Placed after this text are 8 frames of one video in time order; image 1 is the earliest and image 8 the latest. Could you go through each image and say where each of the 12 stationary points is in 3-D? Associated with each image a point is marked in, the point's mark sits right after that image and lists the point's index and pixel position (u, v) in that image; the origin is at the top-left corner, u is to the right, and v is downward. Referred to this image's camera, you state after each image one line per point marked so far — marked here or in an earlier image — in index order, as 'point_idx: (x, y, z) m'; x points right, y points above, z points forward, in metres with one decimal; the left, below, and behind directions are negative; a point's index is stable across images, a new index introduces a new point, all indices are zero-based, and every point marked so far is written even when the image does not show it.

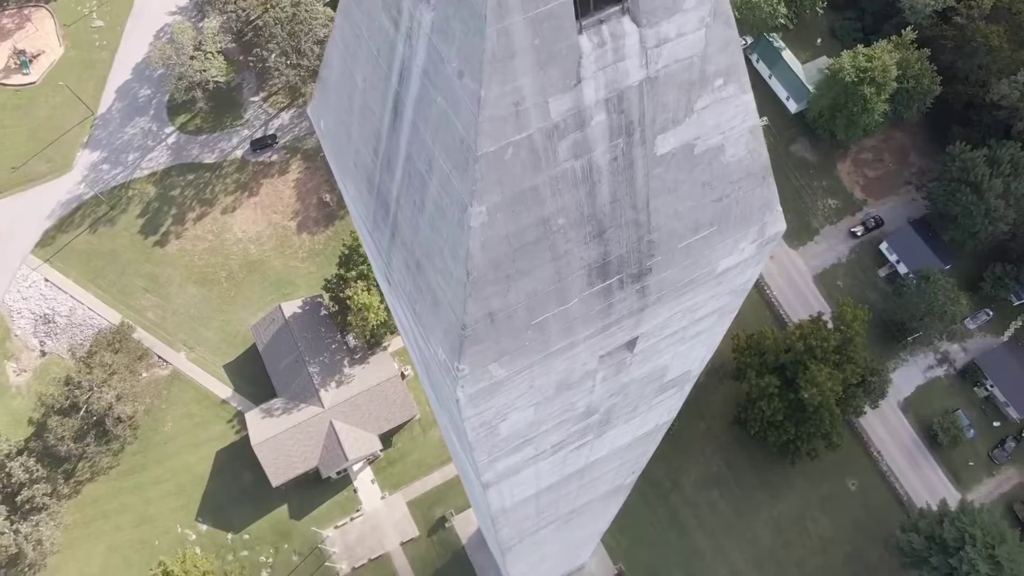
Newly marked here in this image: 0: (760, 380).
0: (+6.2, -2.3, +19.7) m
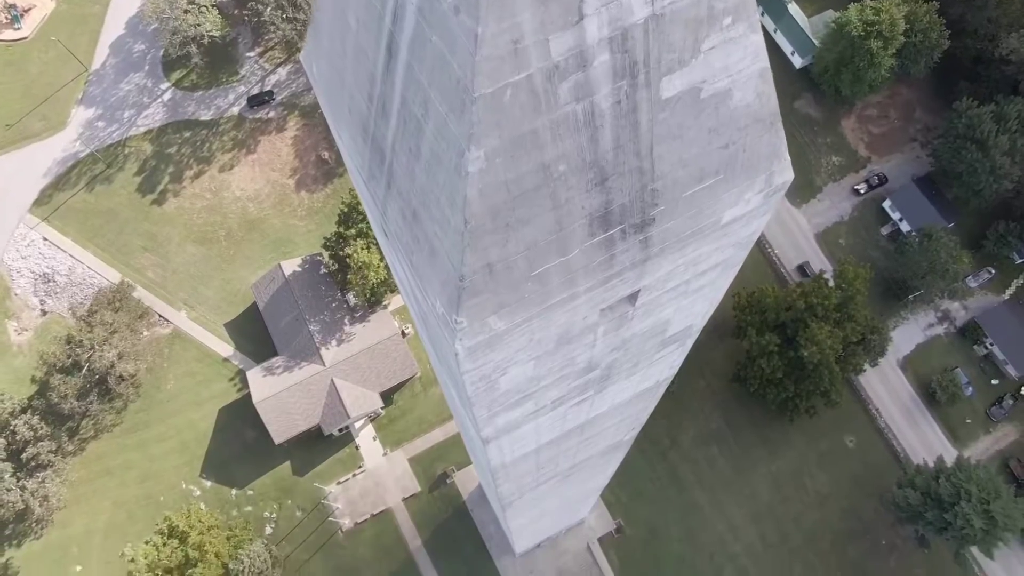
0: (+6.2, -1.2, +19.7) m
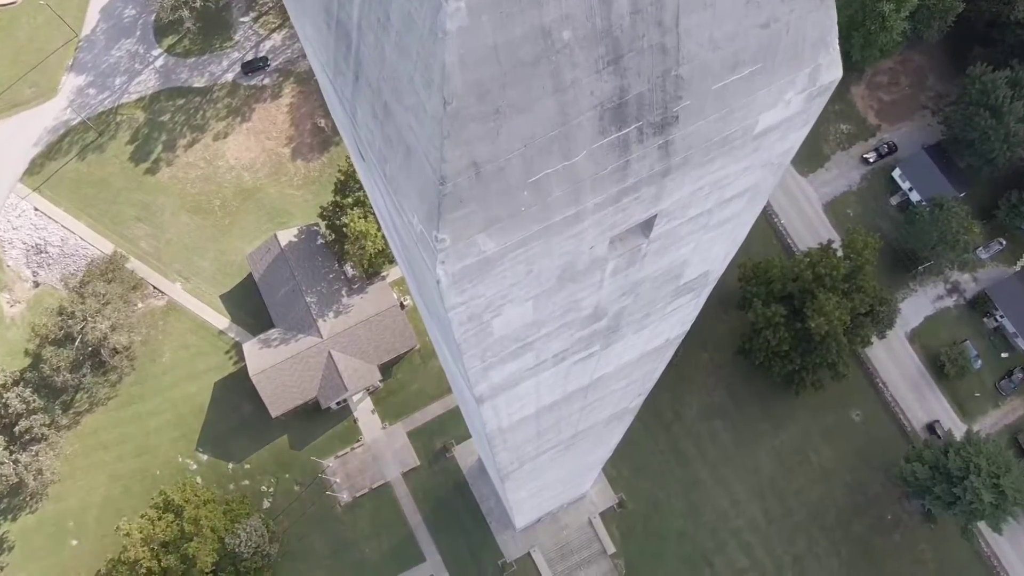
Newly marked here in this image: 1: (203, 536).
0: (+6.2, -0.5, +19.3) m
1: (-7.3, -5.9, +18.6) m
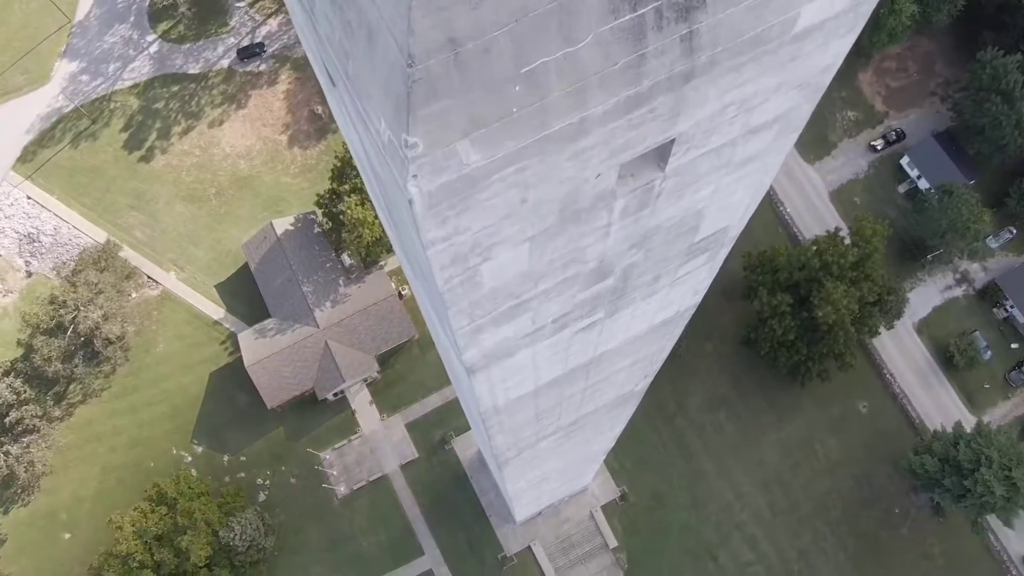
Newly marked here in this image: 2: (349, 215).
0: (+6.2, -0.2, +18.9) m
1: (-7.3, -5.6, +18.2) m
2: (-4.1, +1.9, +20.0) m
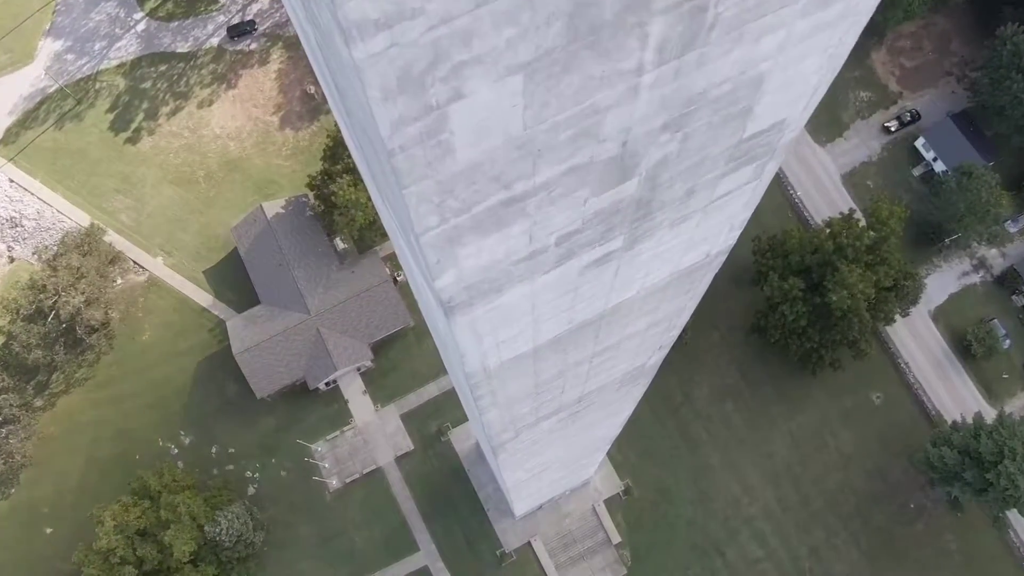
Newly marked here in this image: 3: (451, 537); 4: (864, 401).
0: (+6.2, +0.1, +18.0) m
1: (-7.3, -5.2, +17.4) m
2: (-4.2, +2.3, +19.1) m
3: (-1.5, -6.1, +19.2) m
4: (+8.9, -2.8, +19.8) m
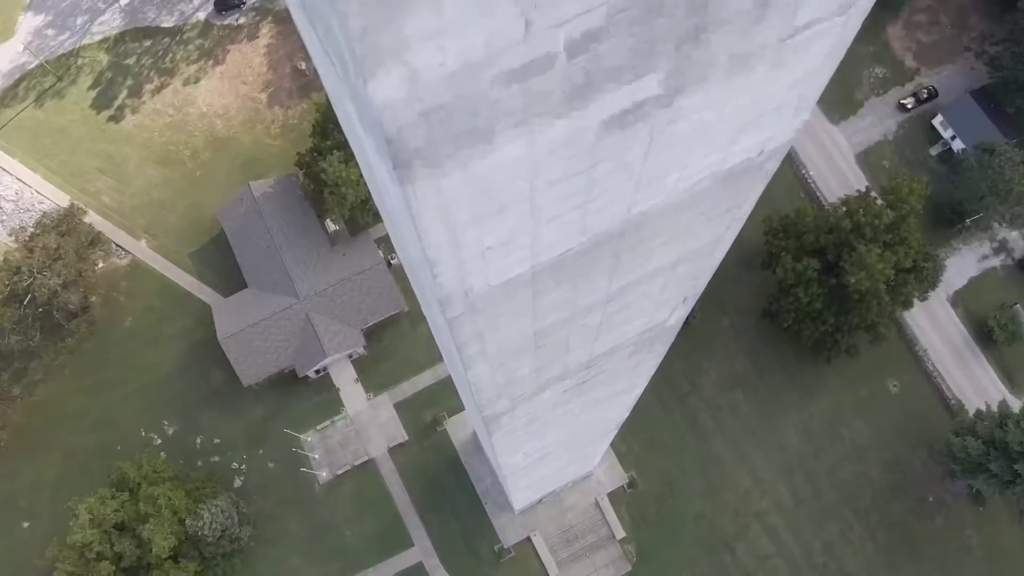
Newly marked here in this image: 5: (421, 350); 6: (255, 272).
0: (+6.2, +0.5, +17.1) m
1: (-7.4, -4.8, +16.5) m
2: (-4.2, +2.7, +18.2) m
3: (-1.5, -5.7, +18.3) m
4: (+8.9, -2.4, +18.9) m
5: (-2.3, -1.6, +19.9) m
6: (-6.4, +0.4, +19.7) m
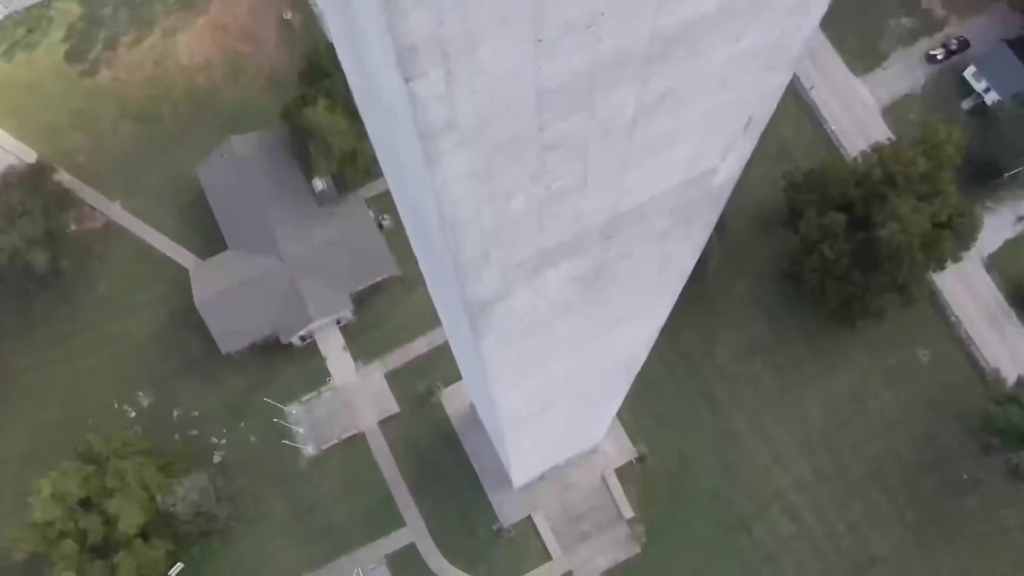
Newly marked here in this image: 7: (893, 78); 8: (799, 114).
0: (+6.2, +1.4, +15.7) m
1: (-7.4, -3.9, +15.2) m
2: (-4.2, +3.6, +16.8) m
3: (-1.5, -4.8, +17.0) m
4: (+8.9, -1.6, +17.5) m
5: (-2.3, -0.7, +18.6) m
6: (-6.4, +1.3, +18.3) m
7: (+9.4, +5.2, +19.5) m
8: (+7.0, +4.2, +19.2) m
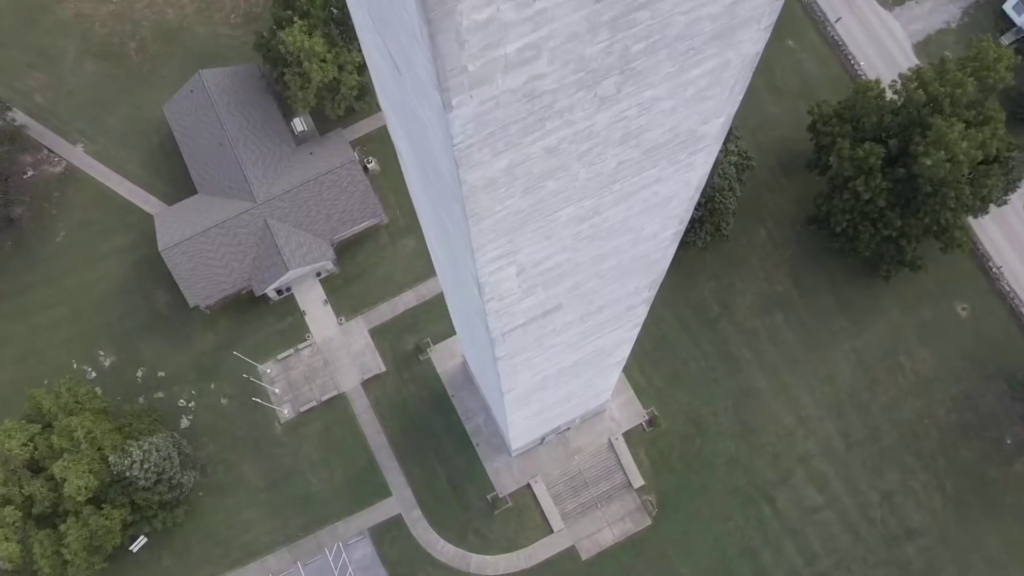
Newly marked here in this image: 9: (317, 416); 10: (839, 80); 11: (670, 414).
0: (+6.2, +2.4, +14.1) m
1: (-7.4, -2.9, +13.6) m
2: (-4.2, +4.6, +15.2) m
3: (-1.6, -3.7, +15.4) m
4: (+8.8, -0.5, +15.9) m
5: (-2.4, +0.4, +16.9) m
6: (-6.5, +2.4, +16.7) m
7: (+9.4, +6.3, +17.8) m
8: (+6.9, +5.3, +17.5) m
9: (-3.9, -2.6, +15.9) m
10: (+7.2, +4.6, +17.2) m
11: (+3.1, -2.4, +15.4) m
